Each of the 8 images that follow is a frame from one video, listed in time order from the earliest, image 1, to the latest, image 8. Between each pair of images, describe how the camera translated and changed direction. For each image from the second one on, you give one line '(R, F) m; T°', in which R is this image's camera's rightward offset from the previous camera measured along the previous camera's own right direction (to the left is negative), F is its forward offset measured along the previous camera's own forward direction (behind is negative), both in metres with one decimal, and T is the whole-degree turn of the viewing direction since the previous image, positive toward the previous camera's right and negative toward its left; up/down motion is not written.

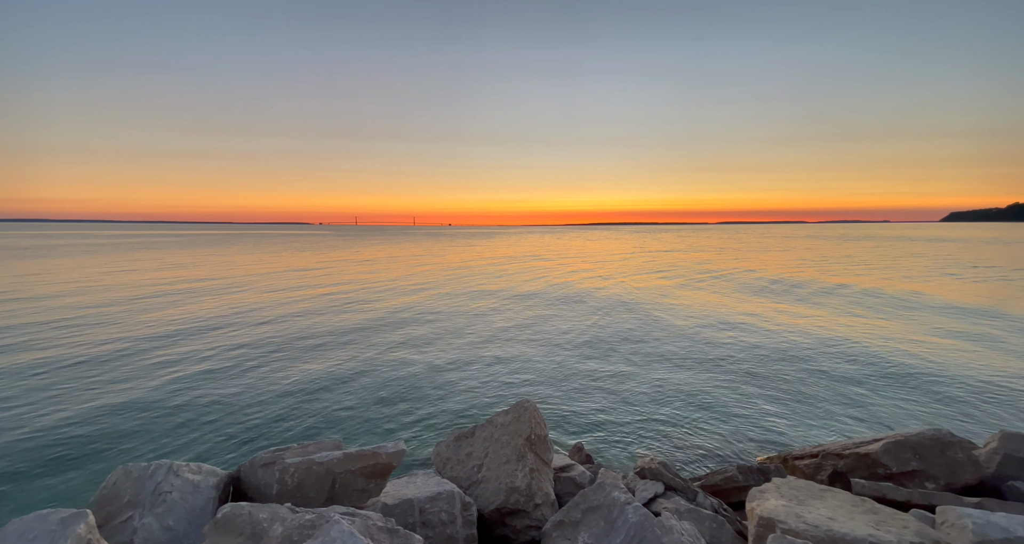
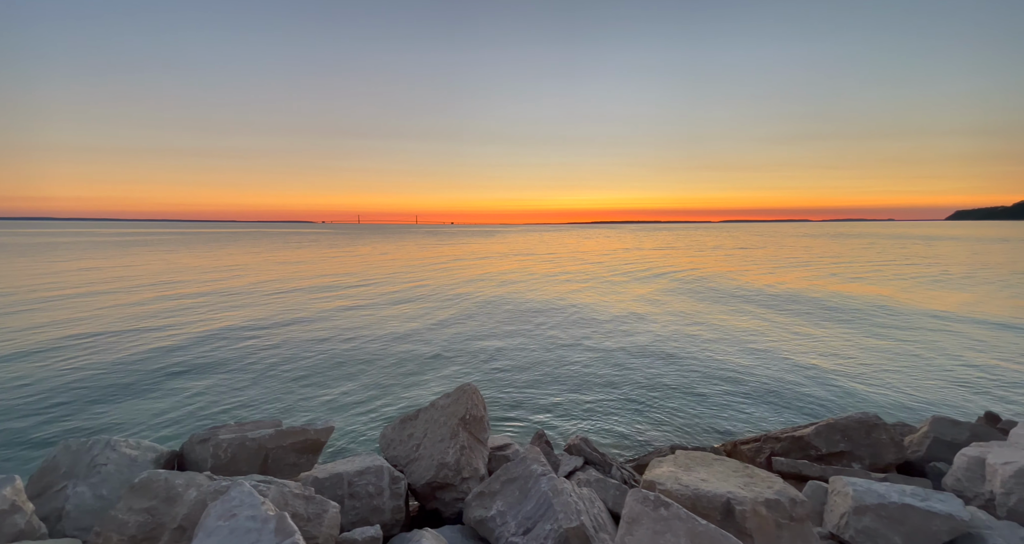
(+1.1, -0.5) m; +1°
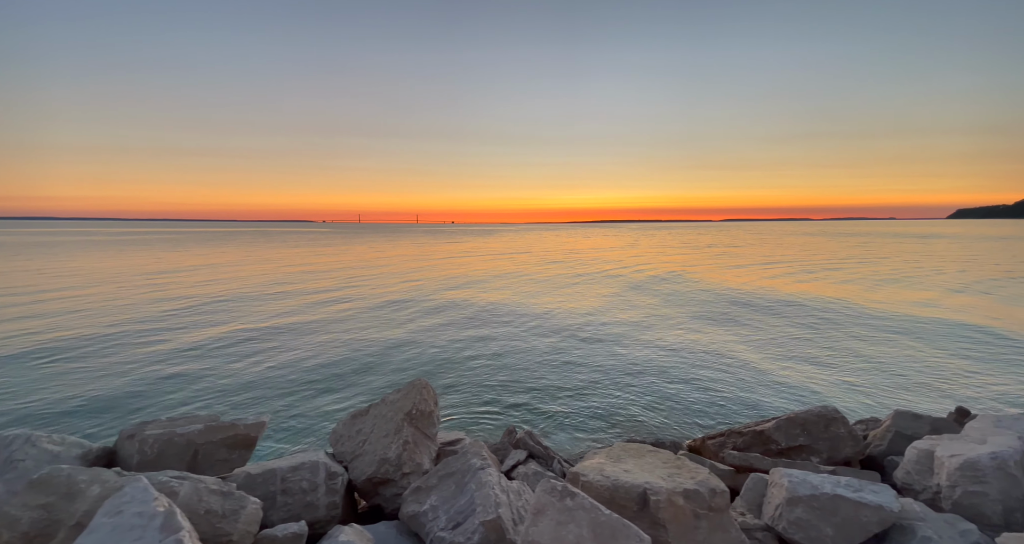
(+0.9, +0.1) m; +1°
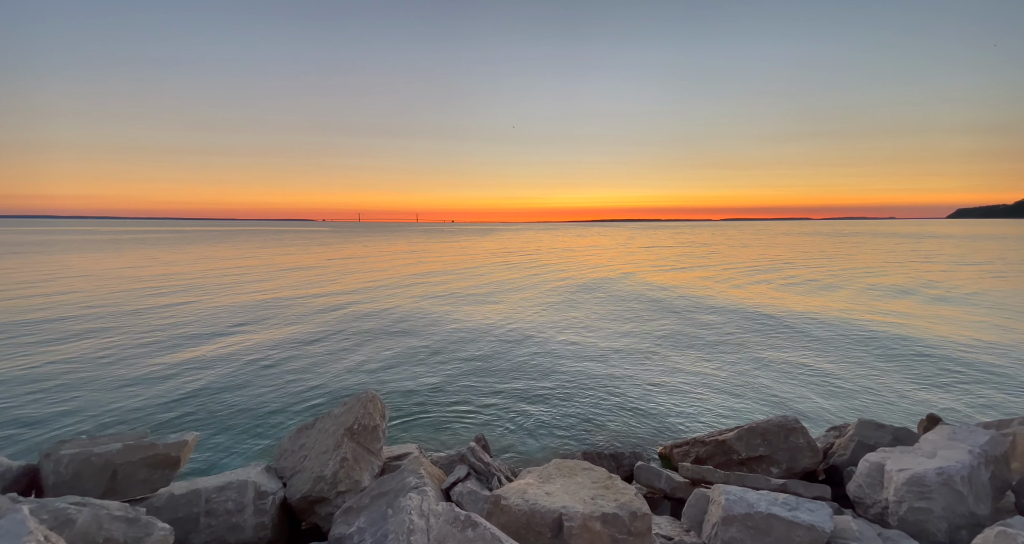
(+0.9, +0.2) m; +1°
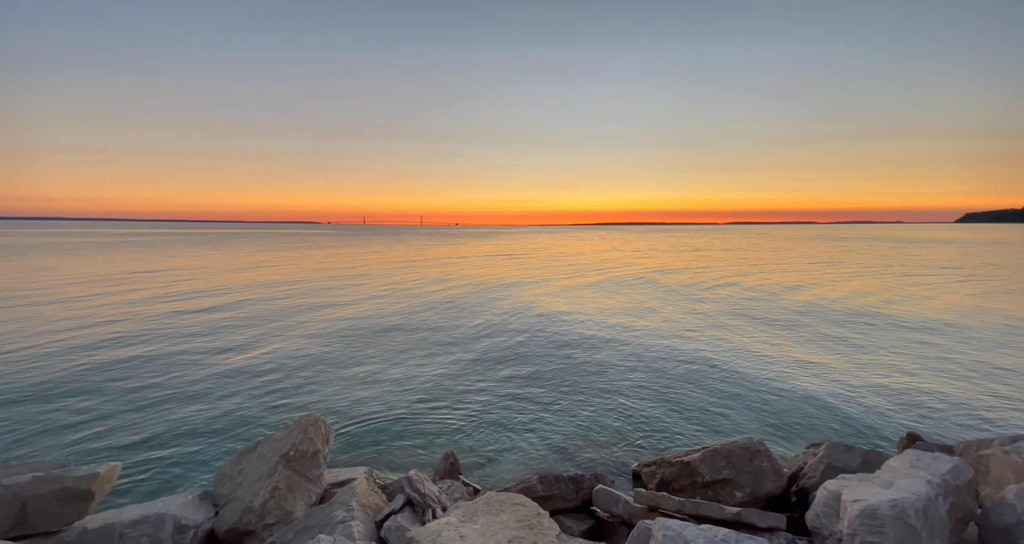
(+1.0, +0.3) m; 0°
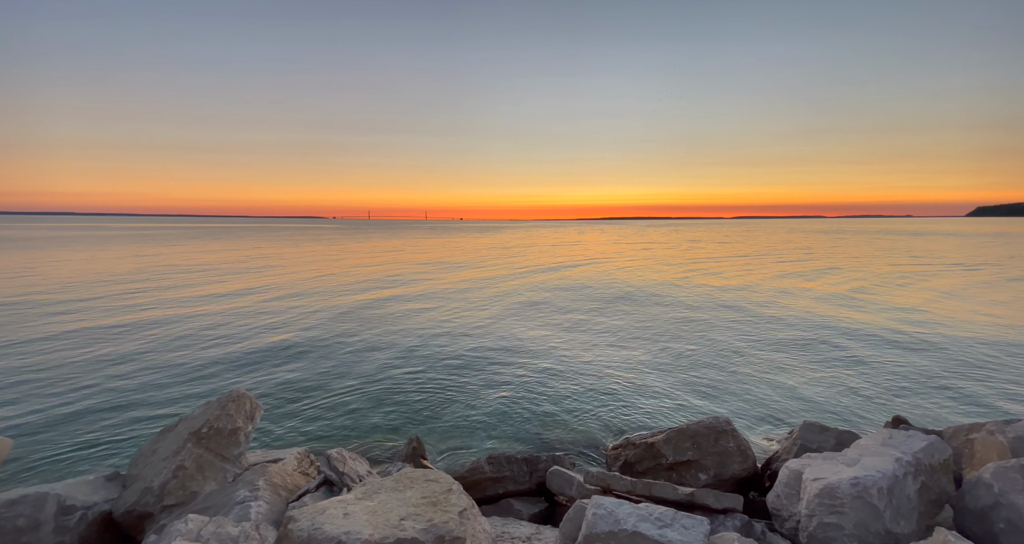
(+1.1, +0.7) m; 0°
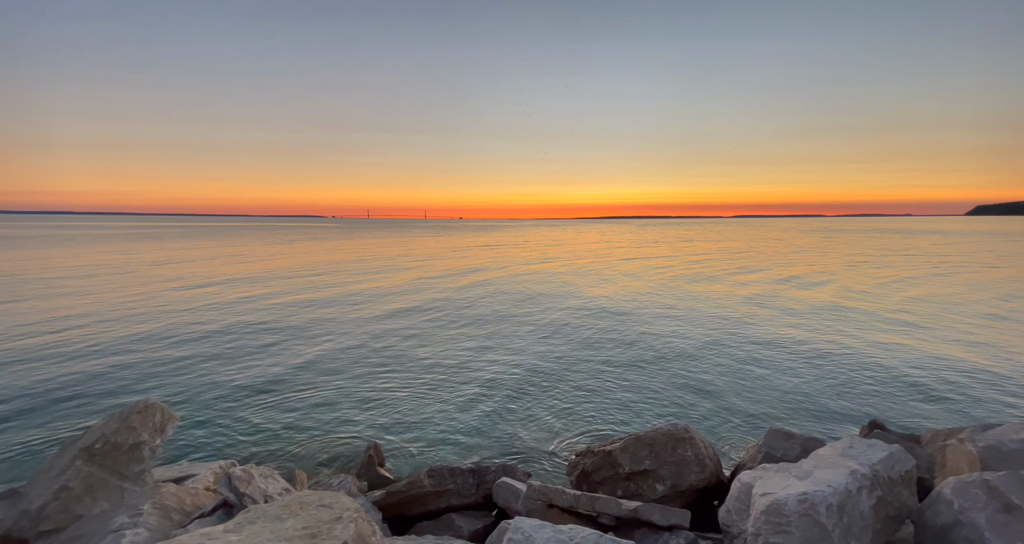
(+1.0, +0.6) m; +1°
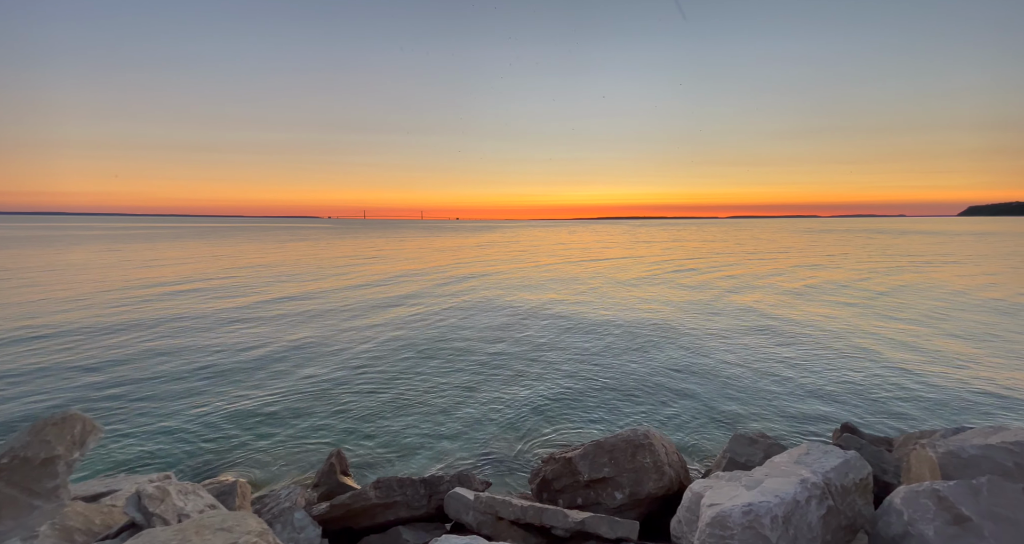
(+0.7, +0.3) m; +1°
